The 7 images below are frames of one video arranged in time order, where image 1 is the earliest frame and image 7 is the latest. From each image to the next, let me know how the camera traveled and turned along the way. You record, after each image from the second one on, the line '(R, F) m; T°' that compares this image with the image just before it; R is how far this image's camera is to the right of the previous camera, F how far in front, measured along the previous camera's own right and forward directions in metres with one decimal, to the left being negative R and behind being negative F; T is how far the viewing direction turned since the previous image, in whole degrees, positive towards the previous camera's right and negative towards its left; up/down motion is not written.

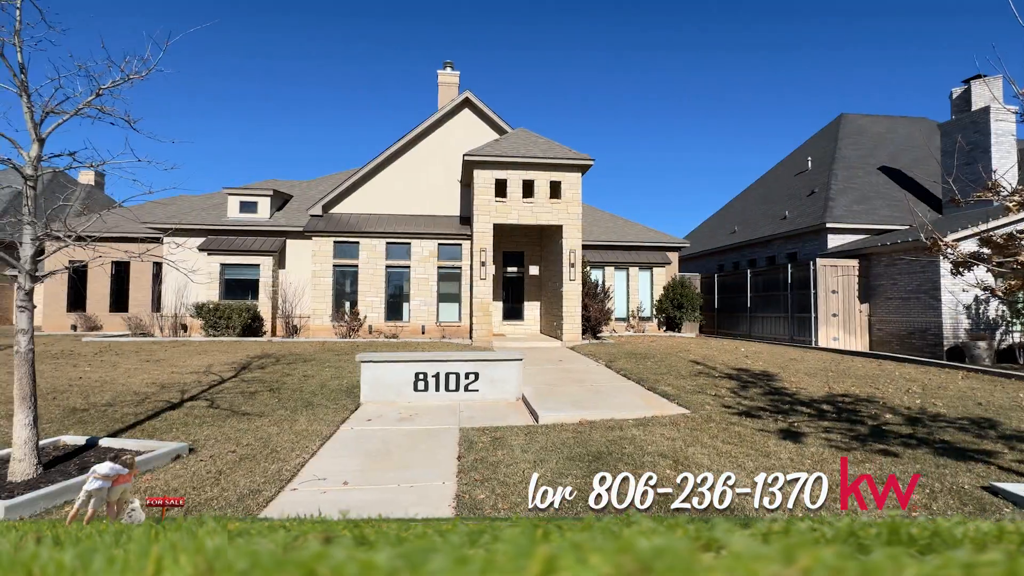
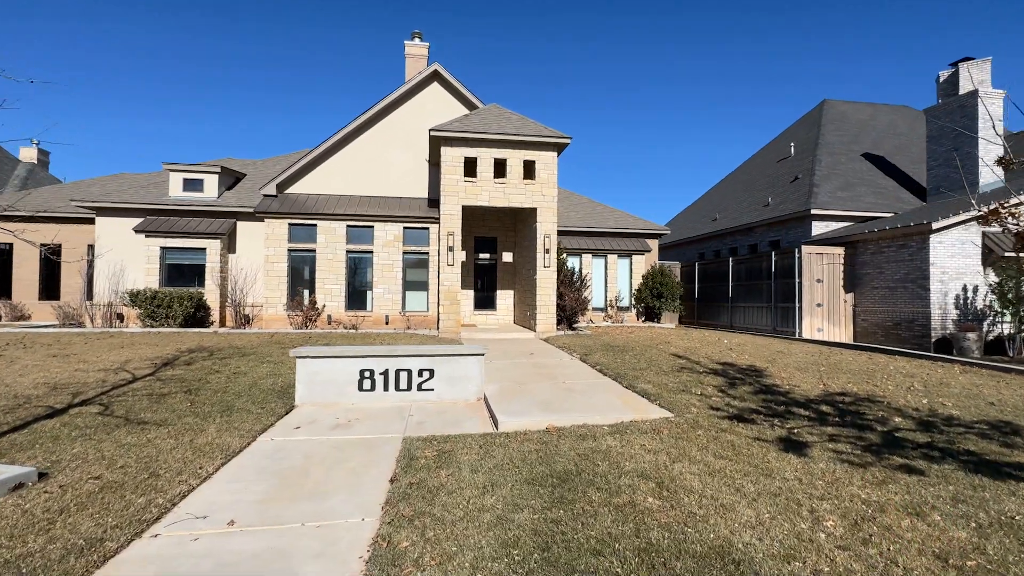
(+0.3, +1.1) m; +2°
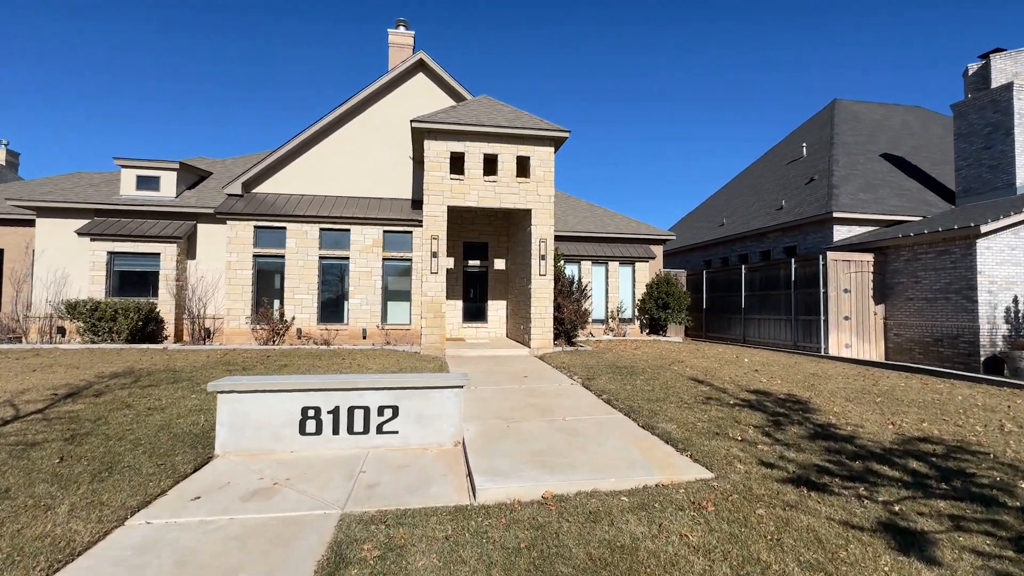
(+0.1, +1.7) m; +1°
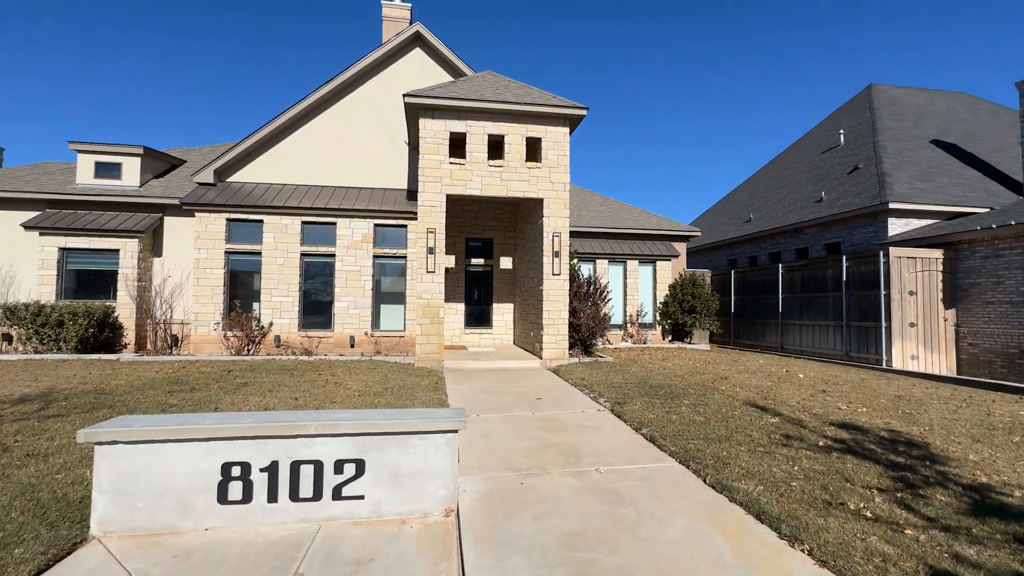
(-0.1, +1.9) m; -1°
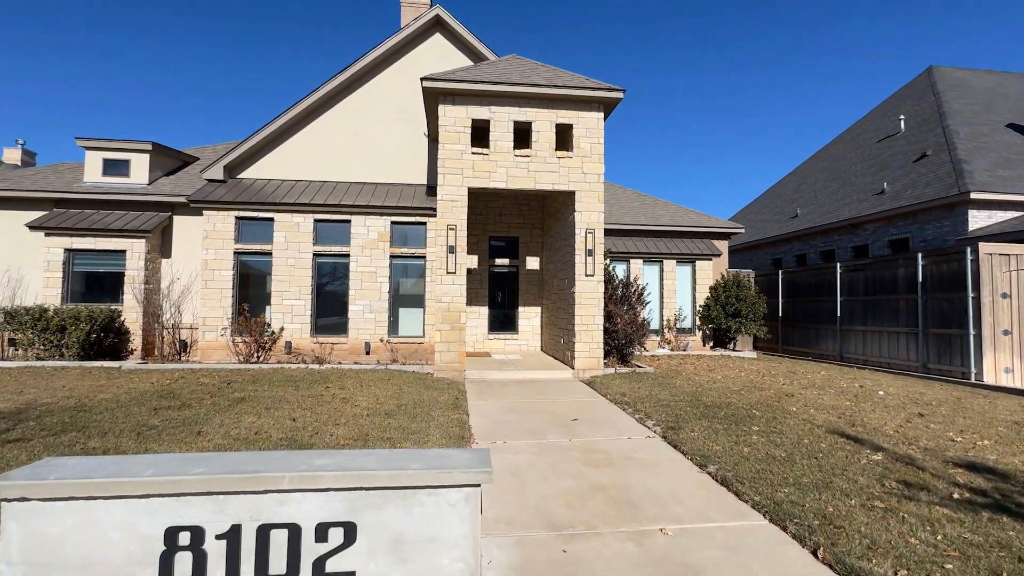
(-0.1, +1.1) m; -3°
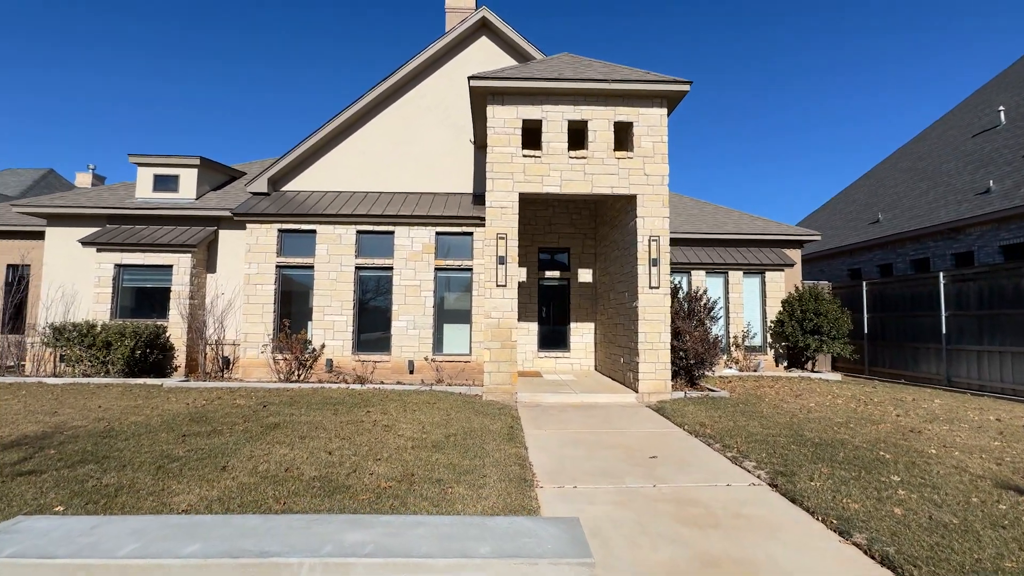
(-0.3, +0.9) m; -5°
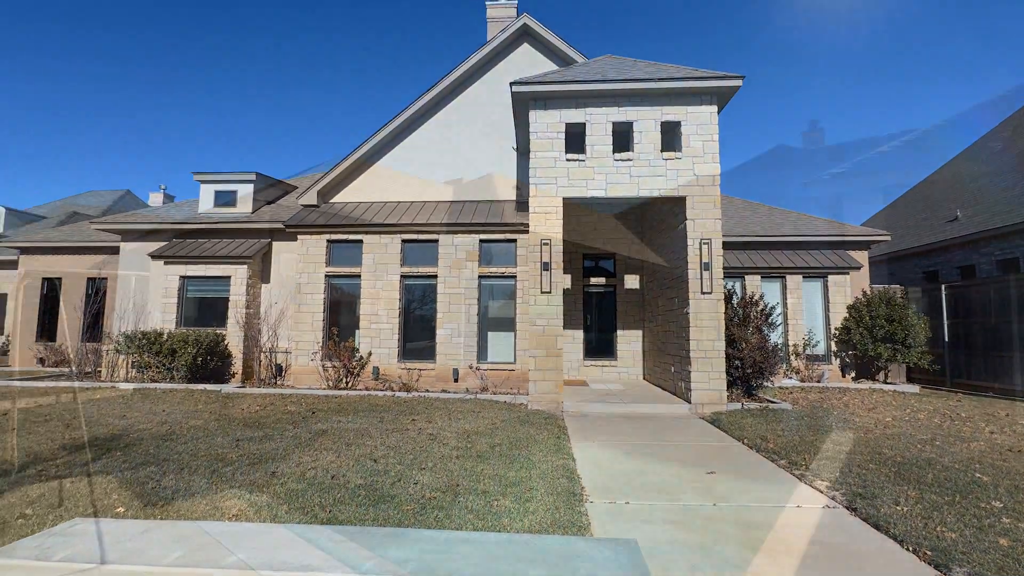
(0.0, +0.2) m; -5°
